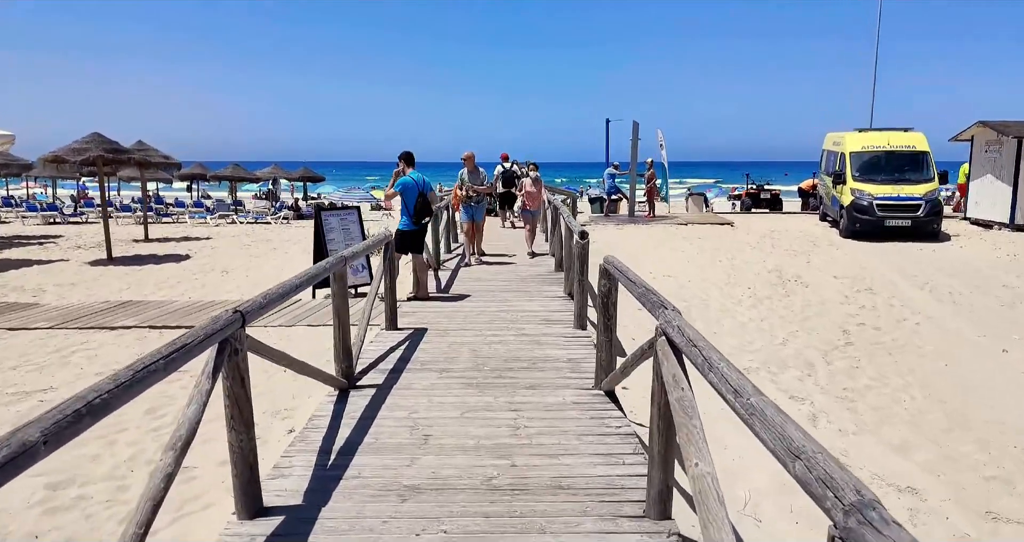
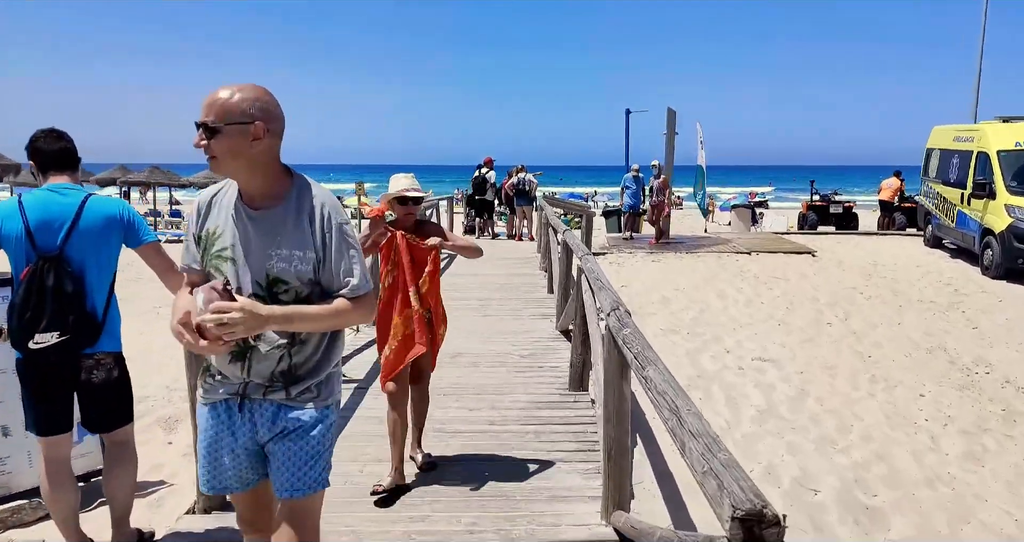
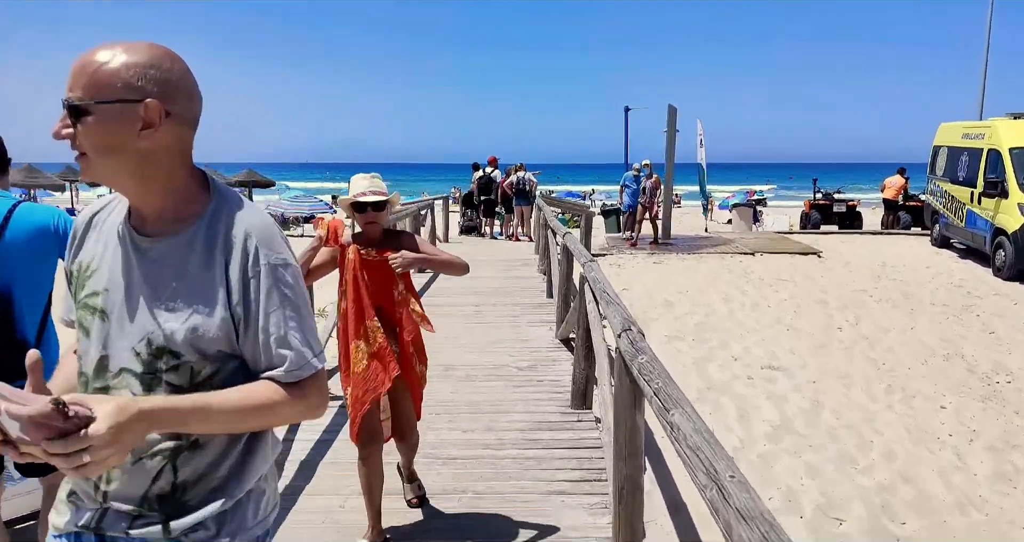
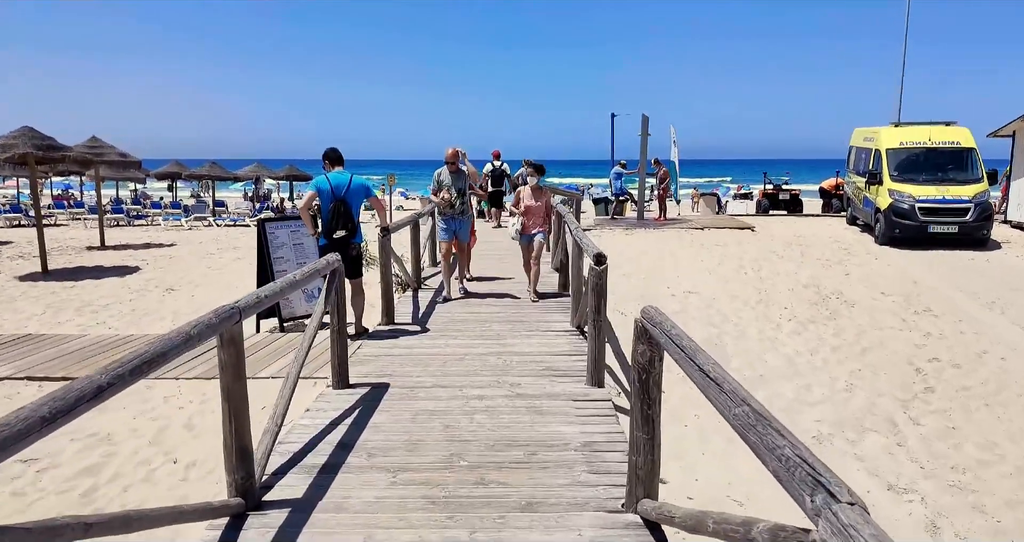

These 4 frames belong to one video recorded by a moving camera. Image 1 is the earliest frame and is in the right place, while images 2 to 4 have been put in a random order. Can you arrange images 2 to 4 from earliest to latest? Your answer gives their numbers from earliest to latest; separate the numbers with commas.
4, 2, 3
